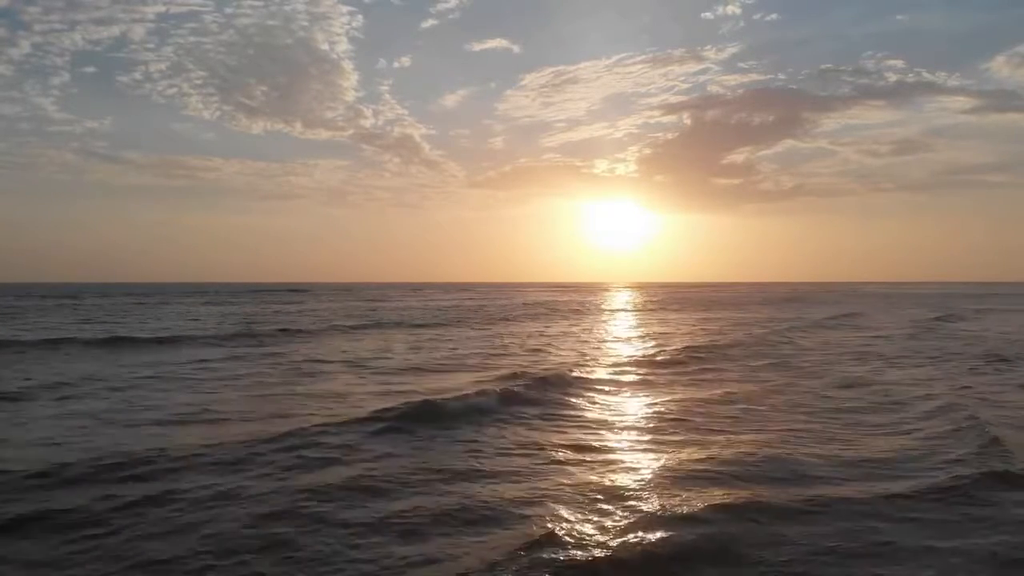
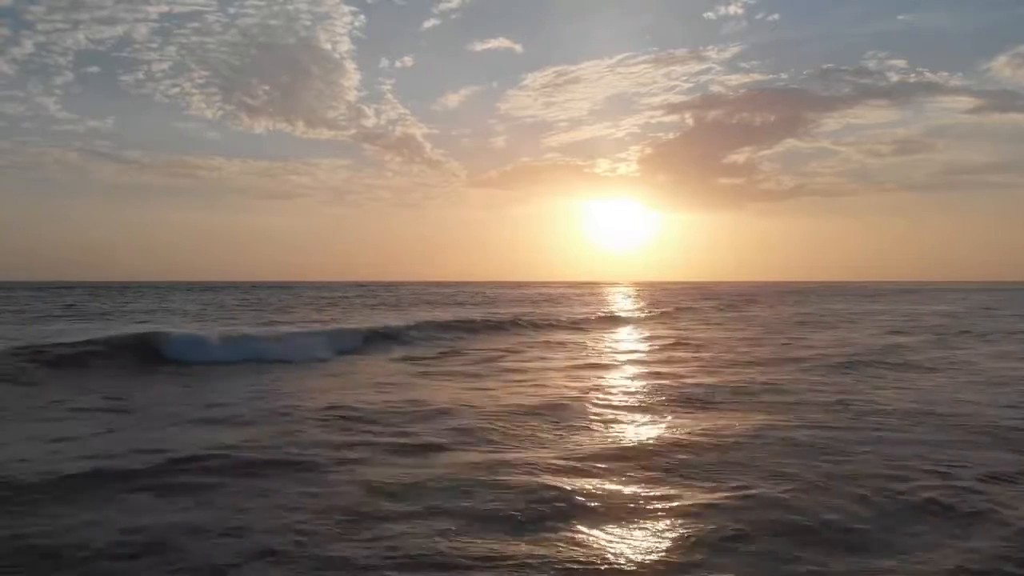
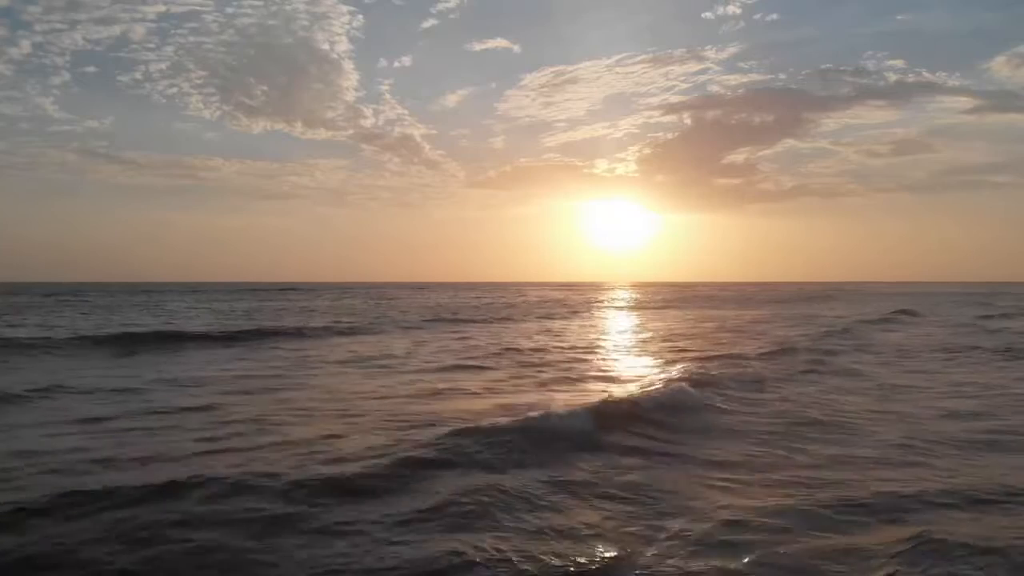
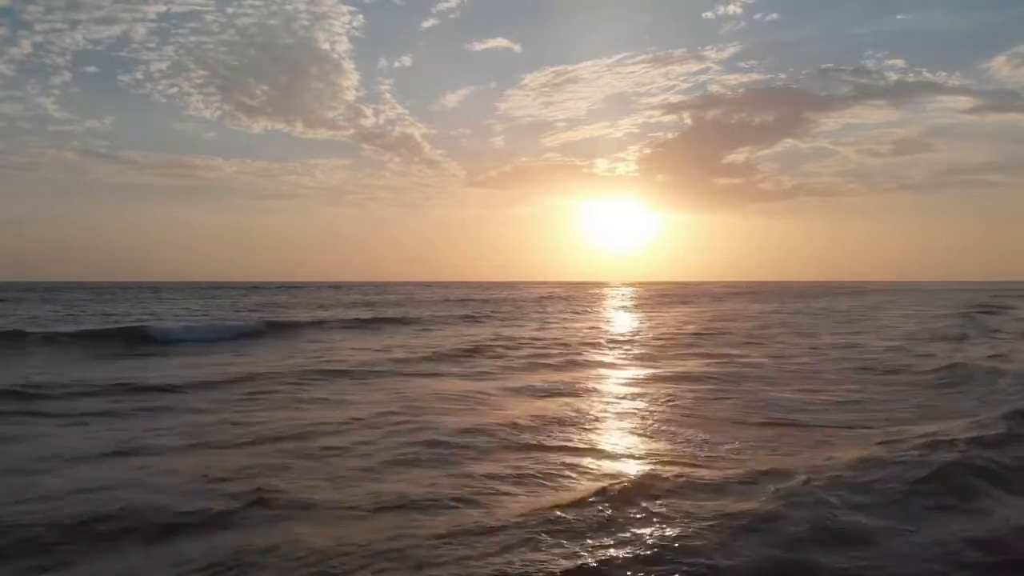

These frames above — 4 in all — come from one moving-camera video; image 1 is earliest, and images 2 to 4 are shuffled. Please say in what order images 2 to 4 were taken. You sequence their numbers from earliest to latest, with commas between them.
3, 4, 2
